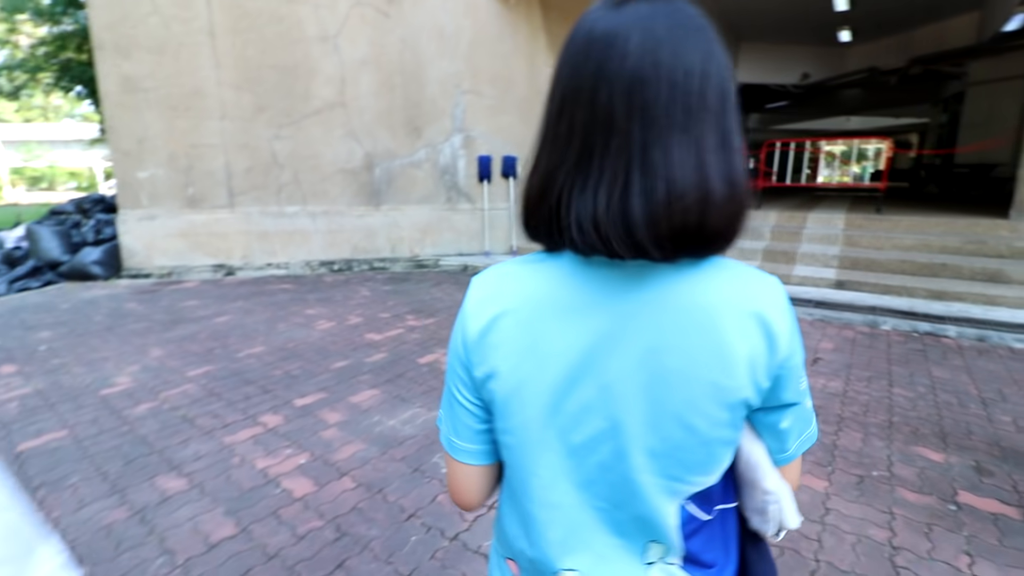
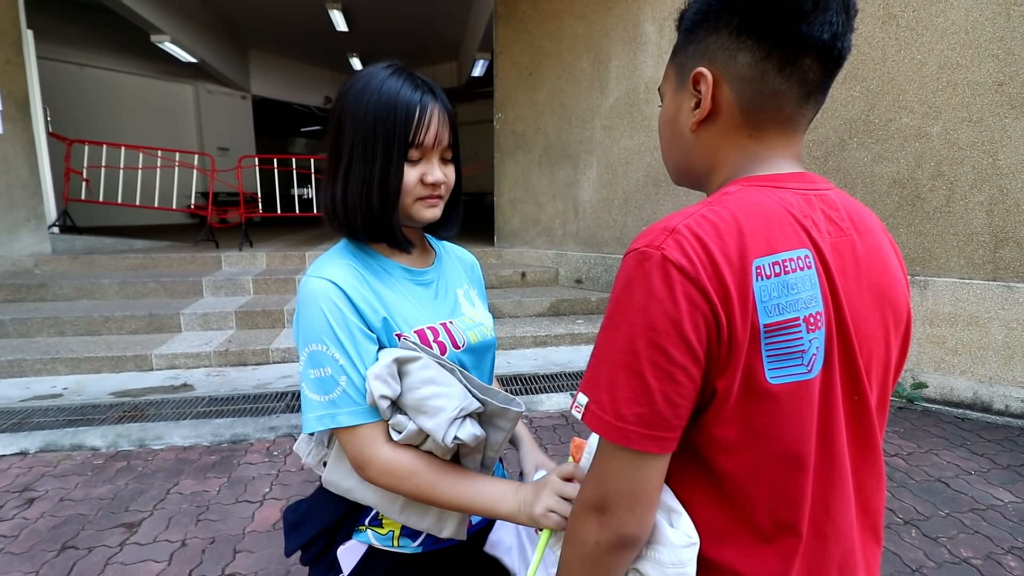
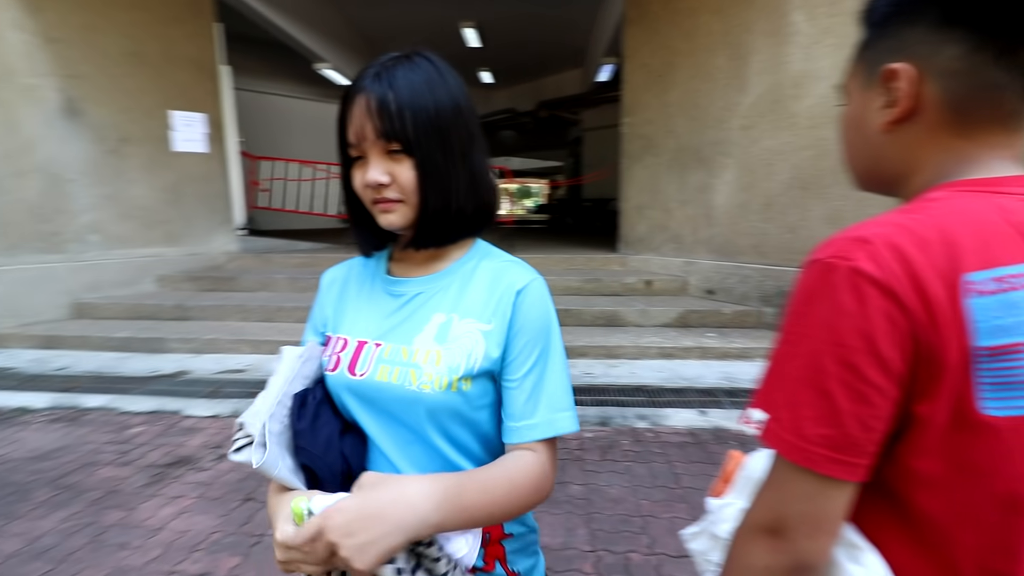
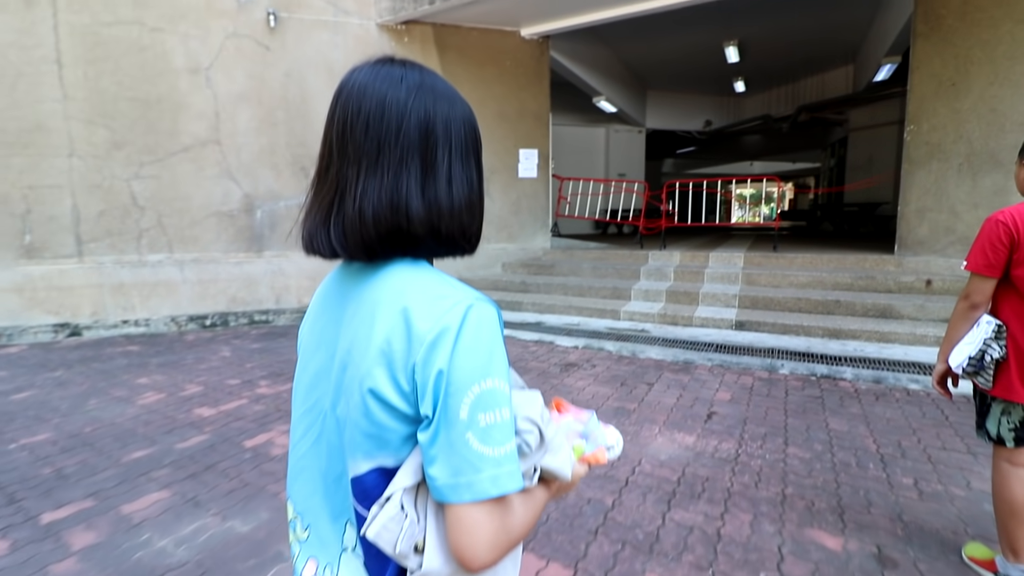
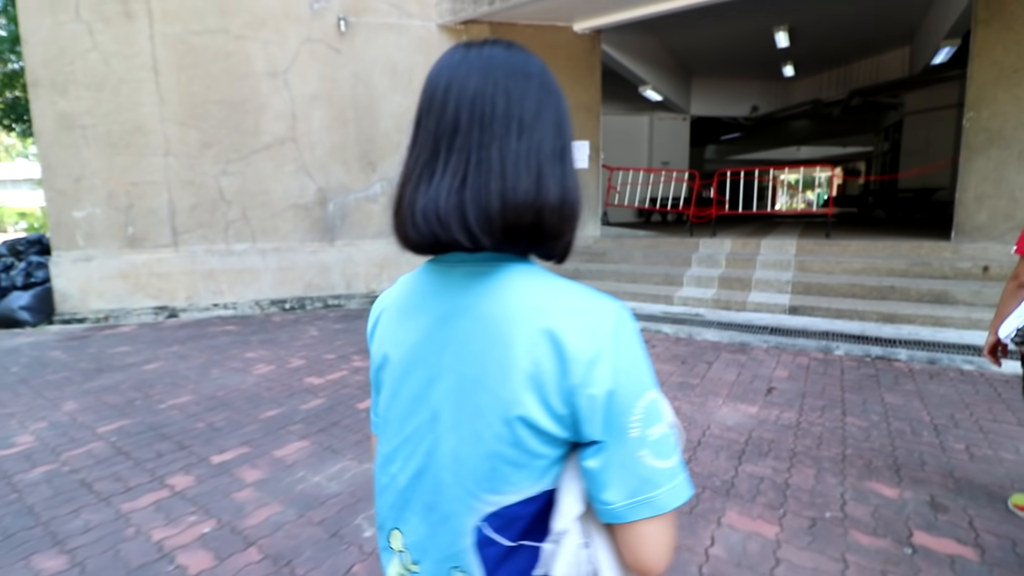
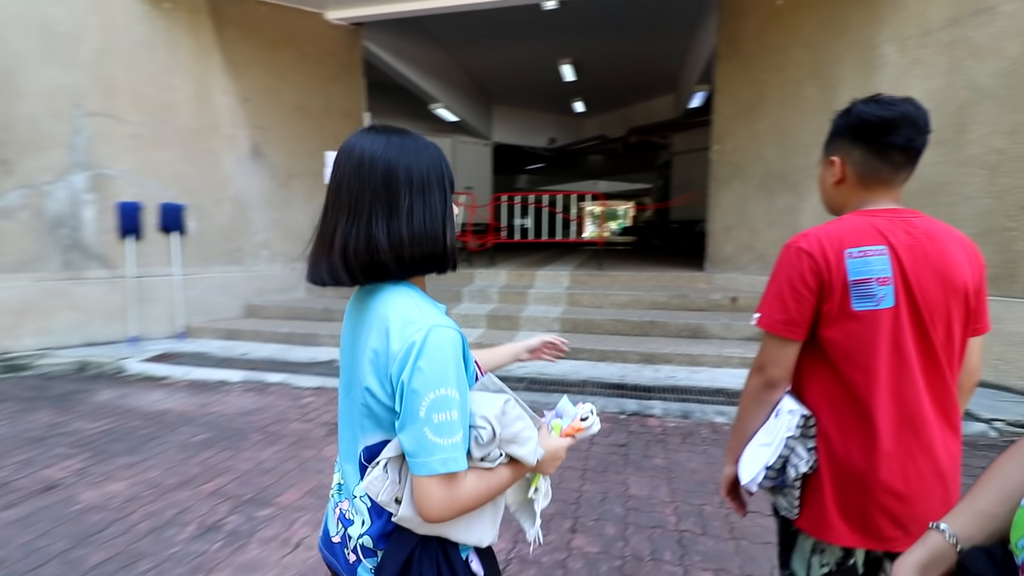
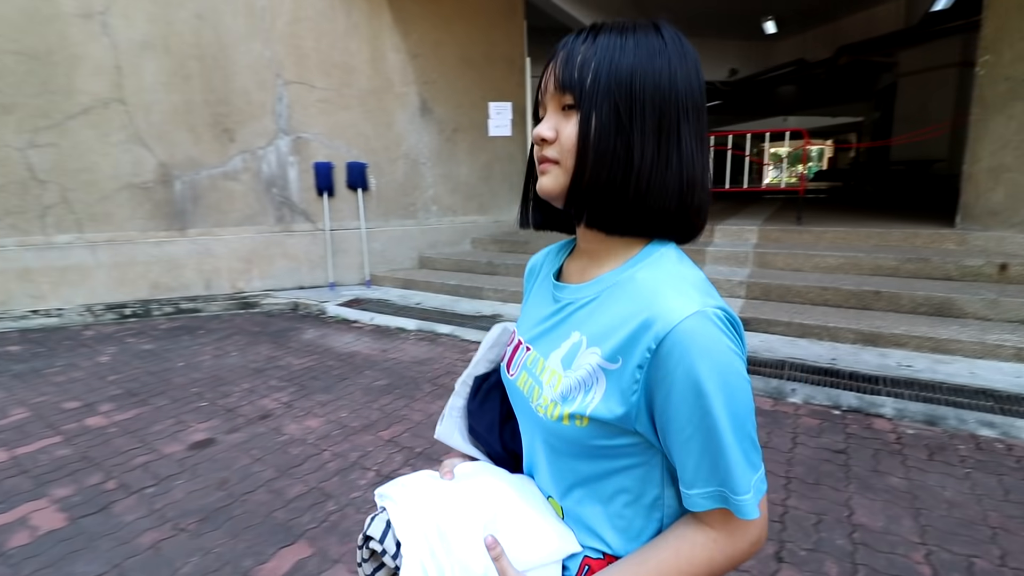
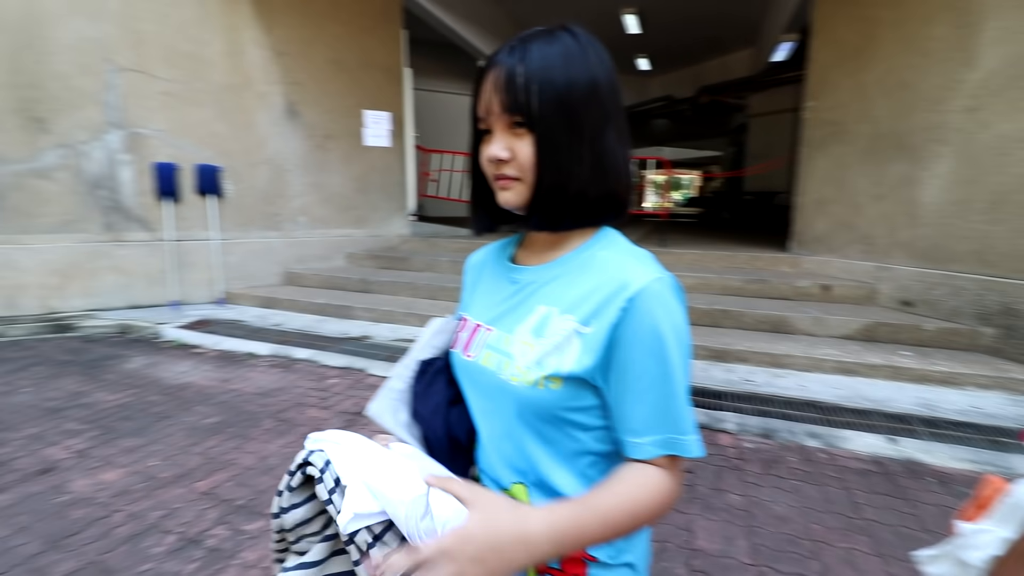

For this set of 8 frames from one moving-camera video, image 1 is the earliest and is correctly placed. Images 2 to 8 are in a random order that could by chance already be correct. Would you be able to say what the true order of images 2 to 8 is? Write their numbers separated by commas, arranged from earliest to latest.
5, 4, 6, 2, 3, 8, 7
